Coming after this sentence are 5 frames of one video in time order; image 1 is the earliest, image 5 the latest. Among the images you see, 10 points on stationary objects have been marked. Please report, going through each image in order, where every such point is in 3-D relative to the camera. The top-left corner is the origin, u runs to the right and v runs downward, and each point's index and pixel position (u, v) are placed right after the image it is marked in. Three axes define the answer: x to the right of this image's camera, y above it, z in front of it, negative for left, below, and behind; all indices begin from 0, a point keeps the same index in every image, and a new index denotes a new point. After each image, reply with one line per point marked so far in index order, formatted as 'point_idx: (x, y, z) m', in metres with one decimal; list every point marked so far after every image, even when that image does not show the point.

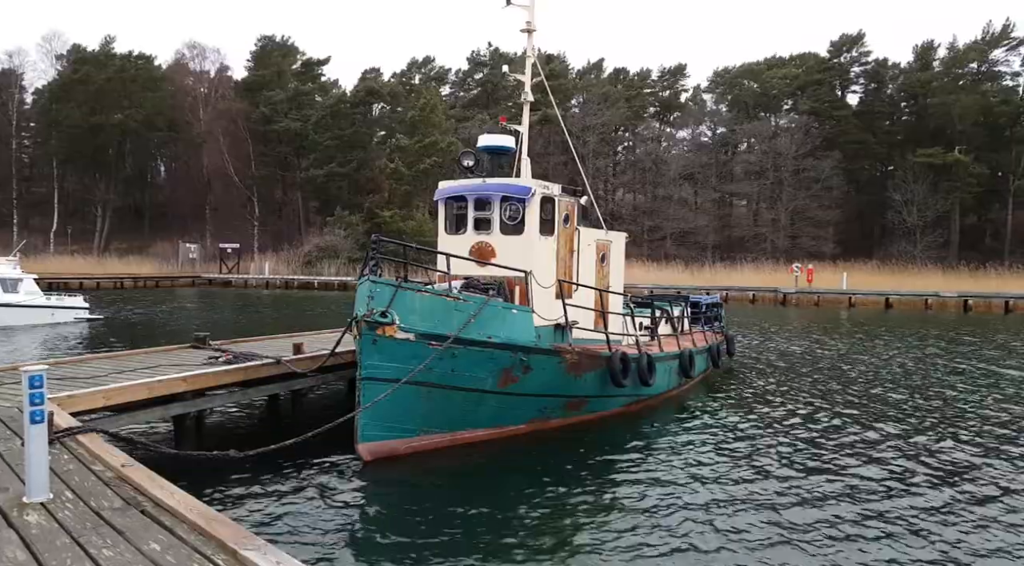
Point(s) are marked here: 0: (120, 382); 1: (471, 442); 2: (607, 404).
0: (-4.2, -1.1, +7.5) m
1: (-0.5, -1.9, +8.4) m
2: (+1.4, -1.7, +9.9) m
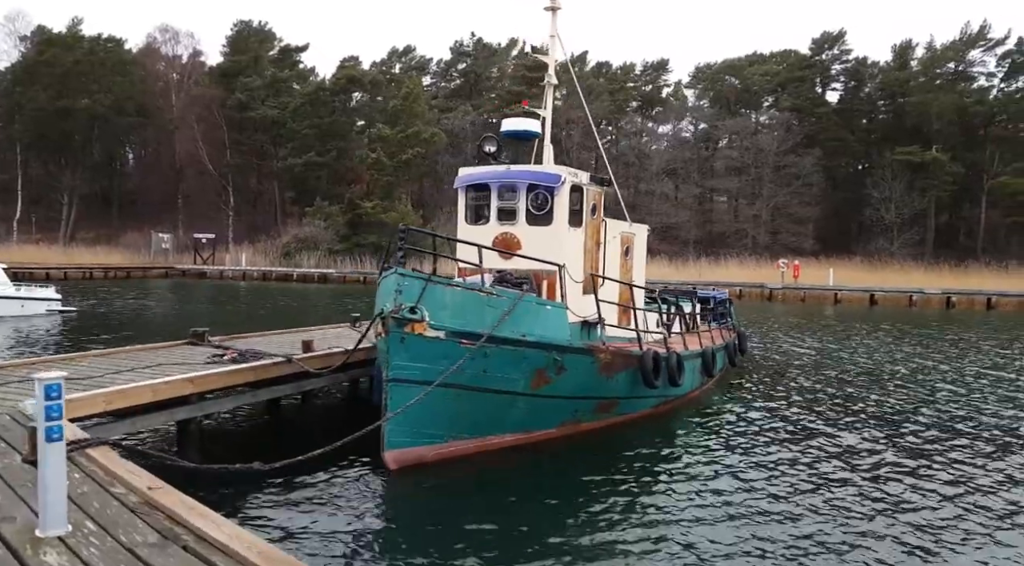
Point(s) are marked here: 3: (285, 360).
0: (-3.8, -1.0, +6.8) m
1: (-0.1, -1.8, +7.8) m
2: (+1.7, -1.6, +9.4) m
3: (-2.6, -0.9, +8.1) m
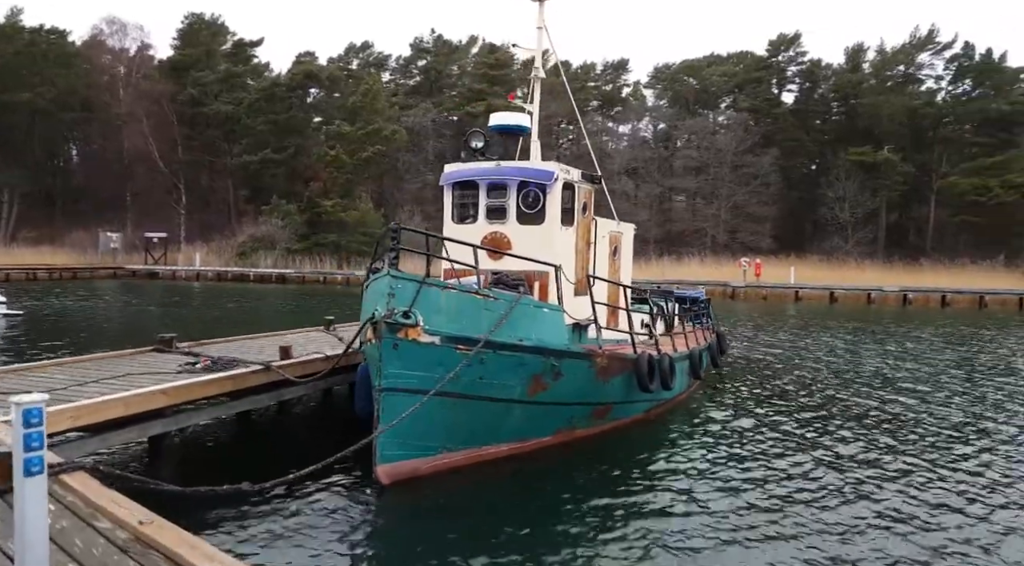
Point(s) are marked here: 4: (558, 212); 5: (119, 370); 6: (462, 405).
0: (-3.8, -1.0, +6.2) m
1: (-0.2, -1.9, +7.4) m
2: (+1.5, -1.7, +9.1) m
3: (-2.7, -0.9, +7.5) m
4: (+0.6, +0.8, +8.3) m
5: (-4.2, -0.9, +7.5) m
6: (-0.5, -1.2, +6.8) m
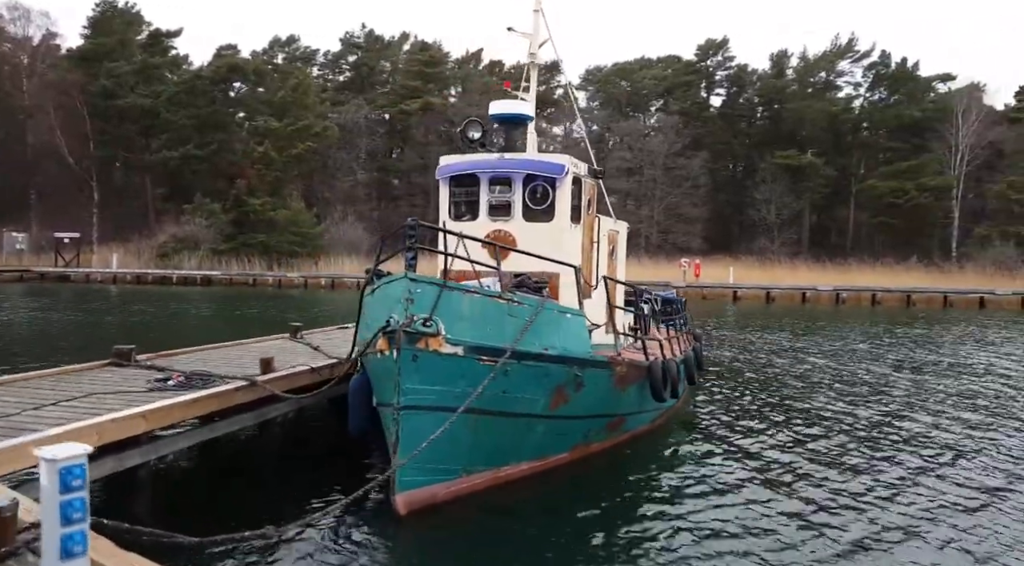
0: (-3.4, -1.1, +5.2) m
1: (0.0, -1.9, +6.8) m
2: (+1.5, -1.7, +8.6) m
3: (-2.5, -1.0, +6.6) m
4: (+0.6, +0.8, +7.7) m
5: (-4.0, -1.0, +6.4) m
6: (-0.3, -1.2, +6.1) m
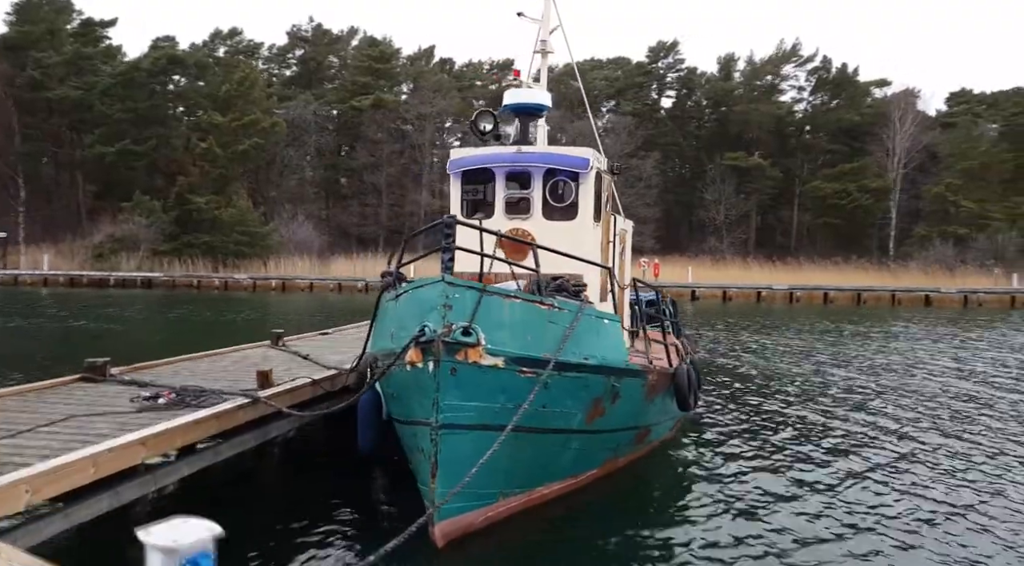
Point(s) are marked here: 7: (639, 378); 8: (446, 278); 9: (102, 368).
0: (-3.0, -1.1, +4.3) m
1: (+0.3, -1.9, +6.2) m
2: (+1.7, -1.7, +8.2) m
3: (-2.2, -1.0, +5.9) m
4: (+0.8, +0.8, +7.2) m
5: (-3.7, -1.0, +5.5) m
6: (+0.1, -1.2, +5.6) m
7: (+1.2, -0.9, +6.6) m
8: (-0.5, 0.0, +5.1) m
9: (-4.0, -0.8, +6.7) m
